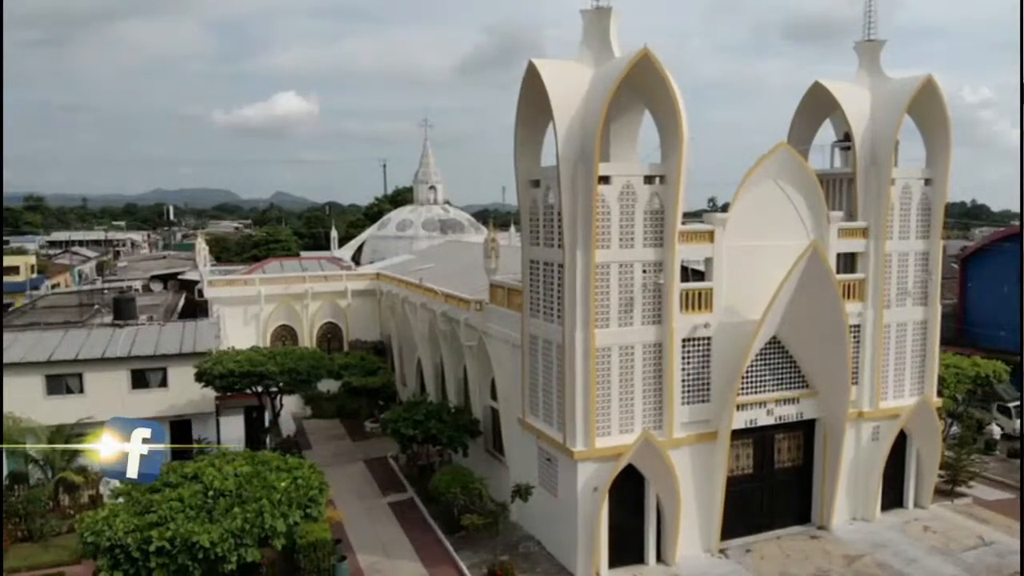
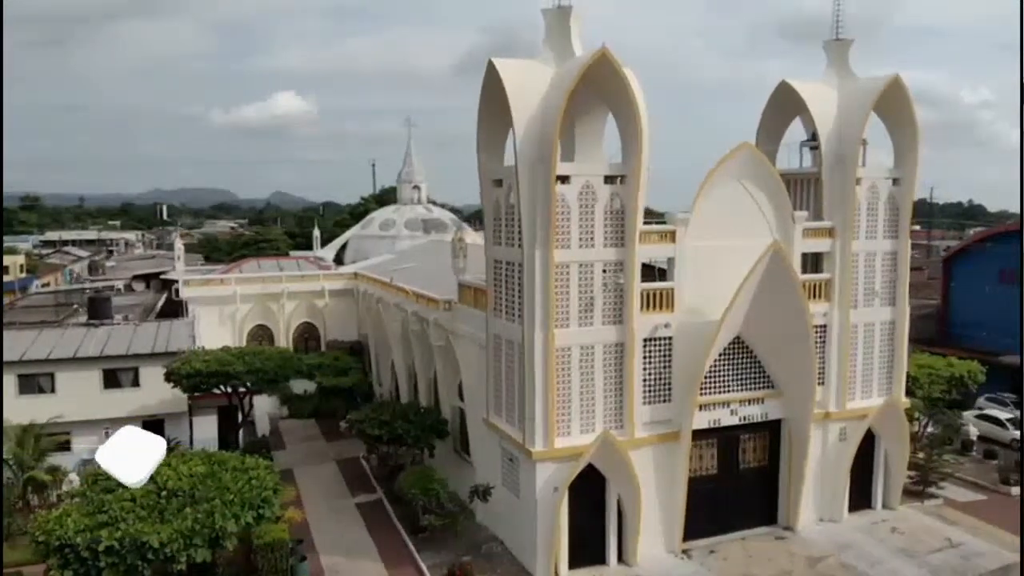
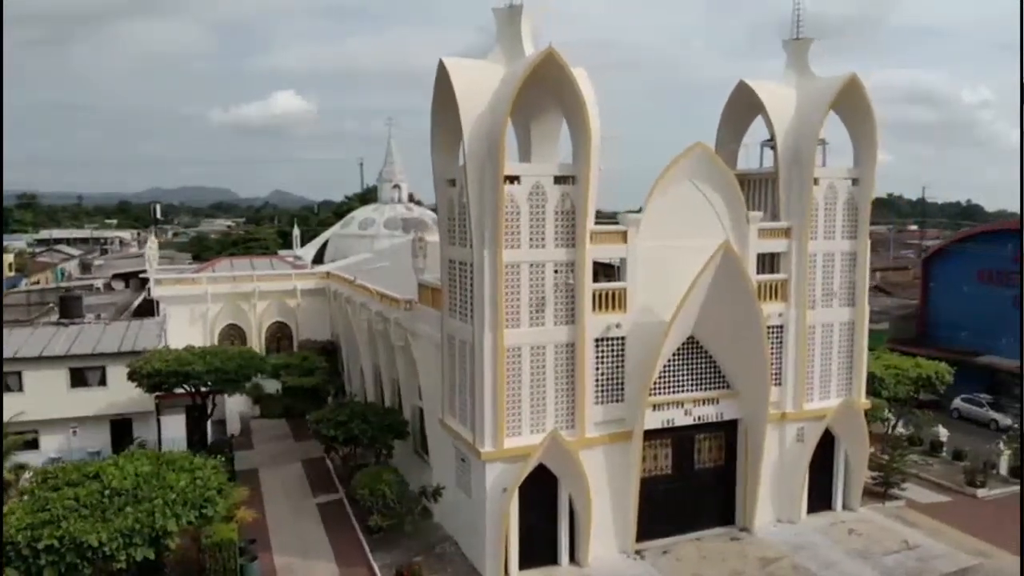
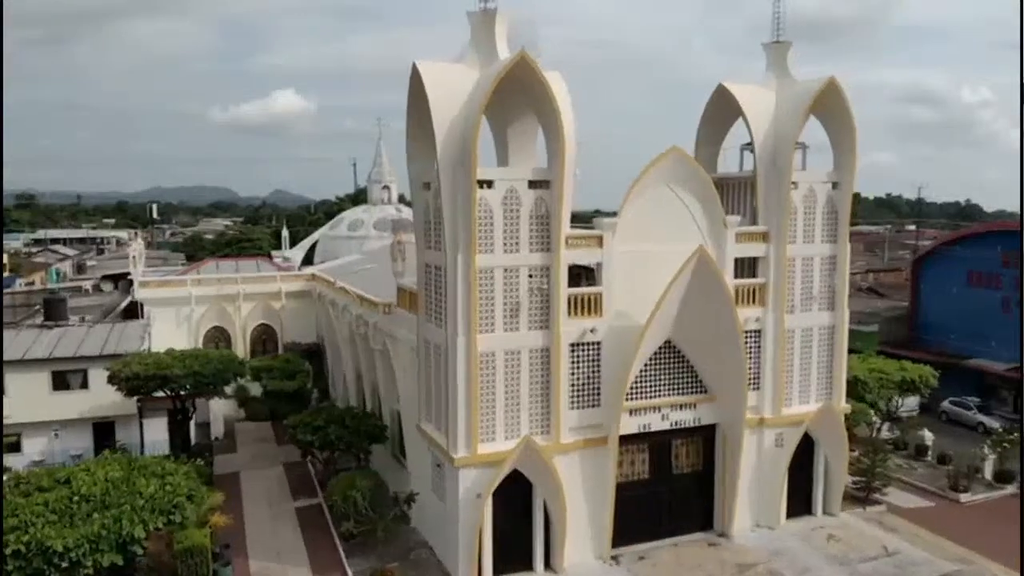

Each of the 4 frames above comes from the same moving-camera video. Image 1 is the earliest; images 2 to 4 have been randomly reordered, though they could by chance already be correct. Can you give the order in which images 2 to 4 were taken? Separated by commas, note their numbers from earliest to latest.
2, 3, 4
